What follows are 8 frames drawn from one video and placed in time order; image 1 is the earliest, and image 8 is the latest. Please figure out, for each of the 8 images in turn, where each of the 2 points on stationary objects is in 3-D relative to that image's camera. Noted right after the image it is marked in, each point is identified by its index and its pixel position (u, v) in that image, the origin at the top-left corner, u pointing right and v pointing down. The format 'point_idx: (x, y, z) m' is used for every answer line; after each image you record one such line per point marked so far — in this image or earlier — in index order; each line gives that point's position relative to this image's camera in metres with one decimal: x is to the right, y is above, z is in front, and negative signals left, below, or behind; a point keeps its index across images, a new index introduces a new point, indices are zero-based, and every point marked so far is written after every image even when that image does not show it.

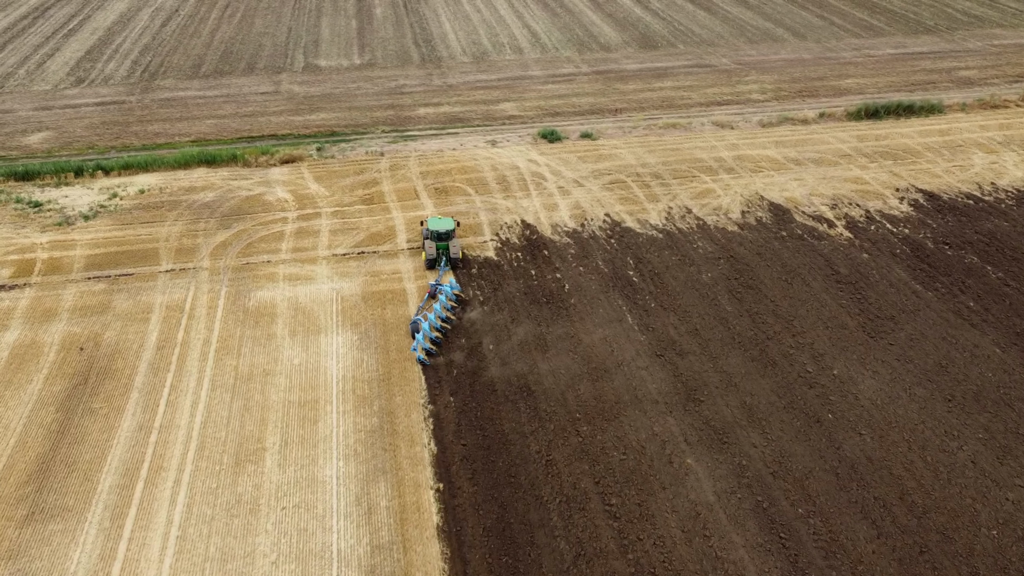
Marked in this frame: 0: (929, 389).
0: (+10.6, -2.5, +14.0) m
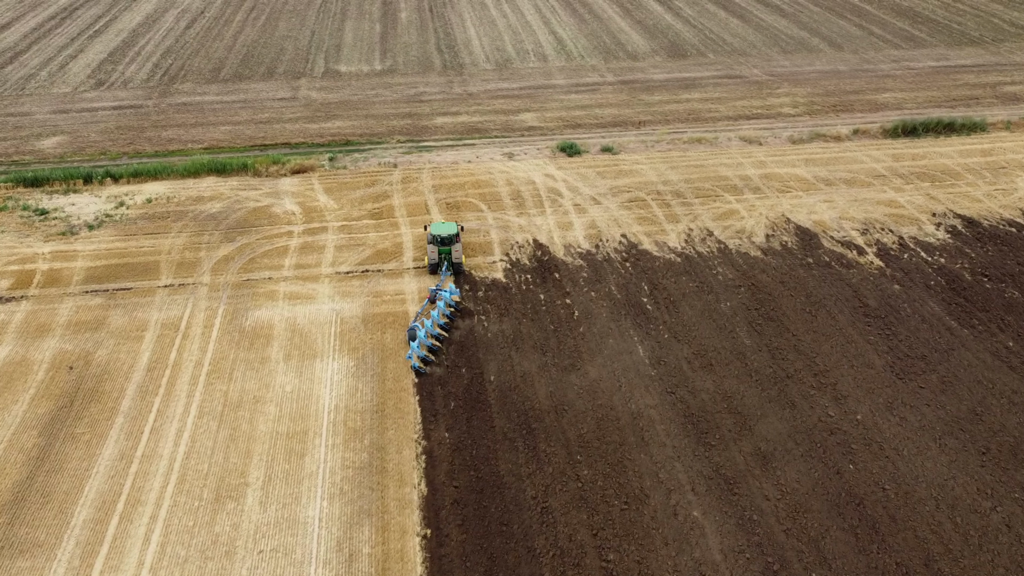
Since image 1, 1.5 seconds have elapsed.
0: (+10.6, -3.6, +13.0) m
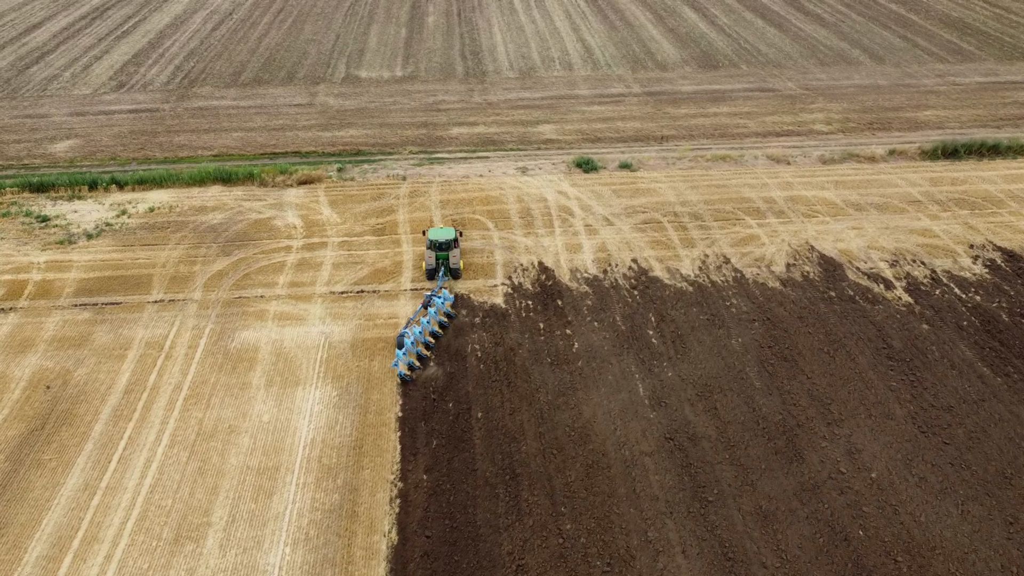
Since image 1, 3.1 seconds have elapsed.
0: (+10.3, -4.7, +12.0) m
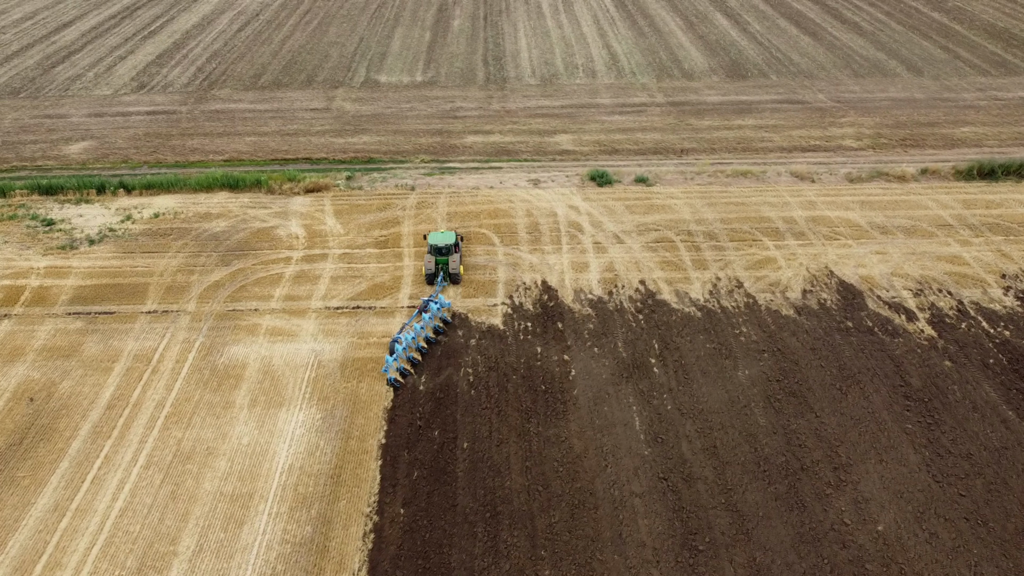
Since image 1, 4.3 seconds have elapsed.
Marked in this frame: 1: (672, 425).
0: (+9.9, -5.7, +11.1) m
1: (+3.8, -3.2, +13.1) m
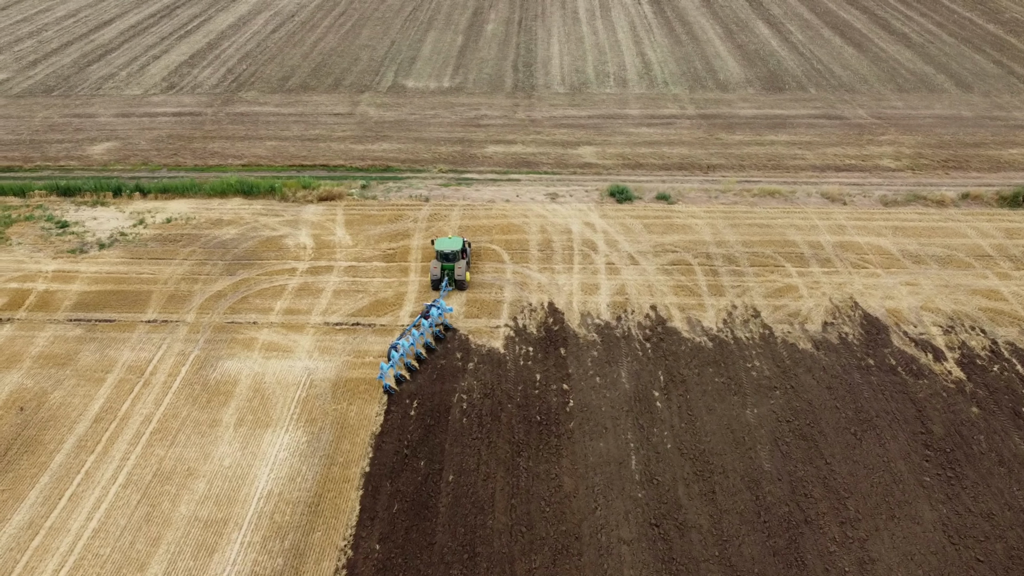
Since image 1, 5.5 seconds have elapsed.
0: (+9.5, -6.8, +10.2) m
1: (+3.6, -4.1, +12.5) m
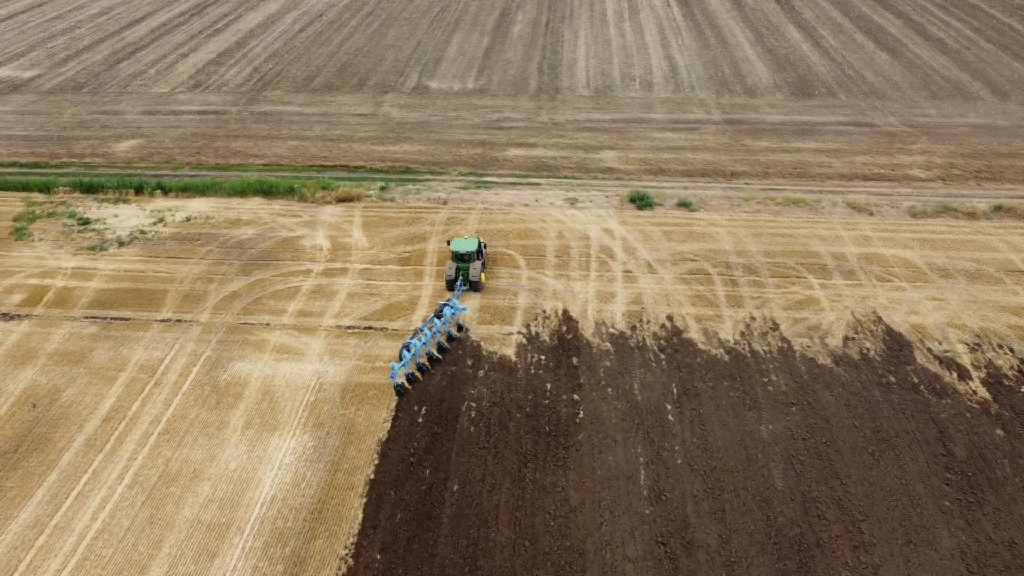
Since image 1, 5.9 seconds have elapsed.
0: (+9.5, -7.3, +9.6) m
1: (+3.7, -4.4, +12.2) m
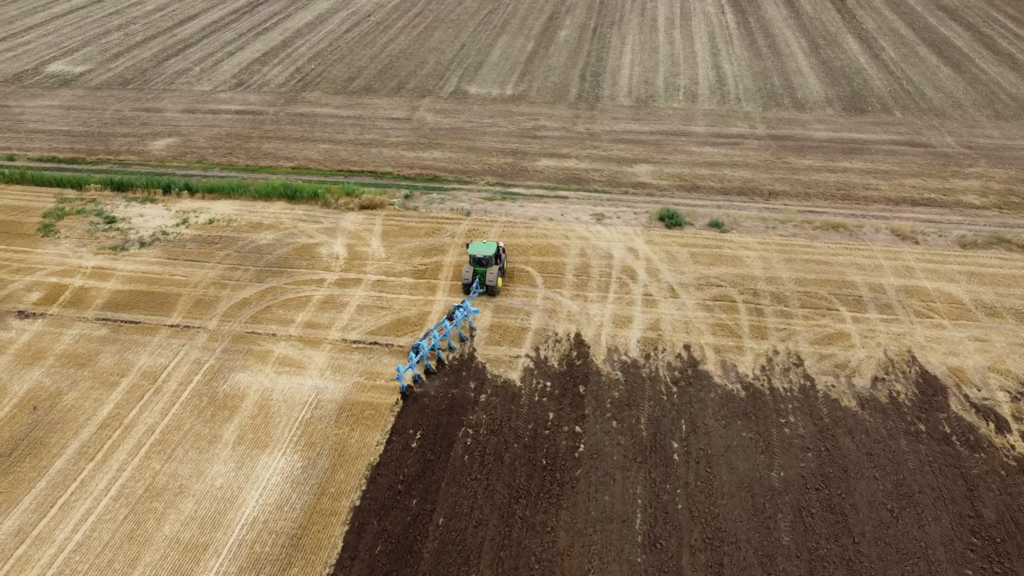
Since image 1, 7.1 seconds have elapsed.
0: (+8.9, -8.5, +8.4) m
1: (+3.5, -5.2, +11.4) m
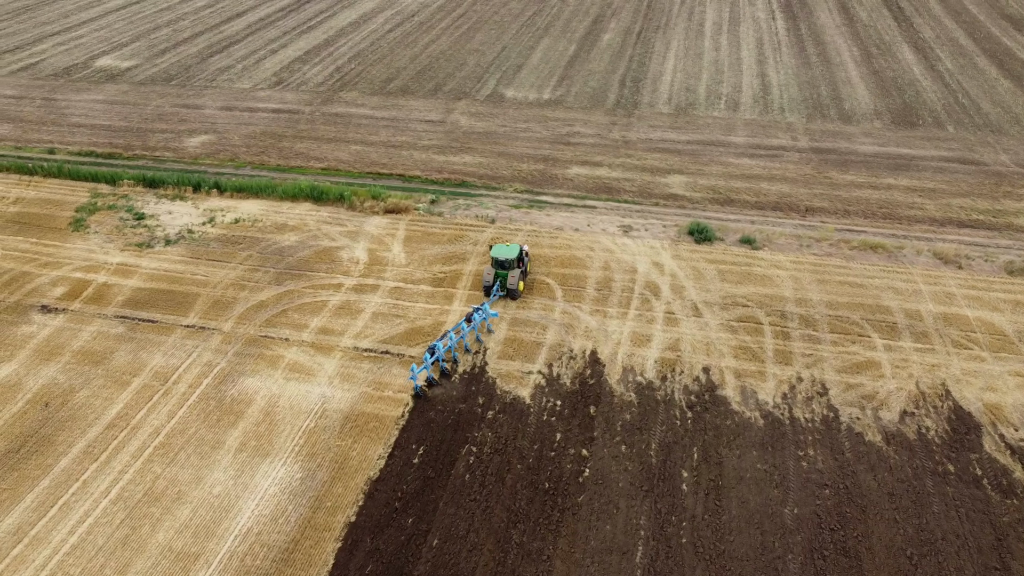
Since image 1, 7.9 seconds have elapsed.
0: (+8.4, -9.3, +7.4) m
1: (+3.5, -5.8, +10.7) m
